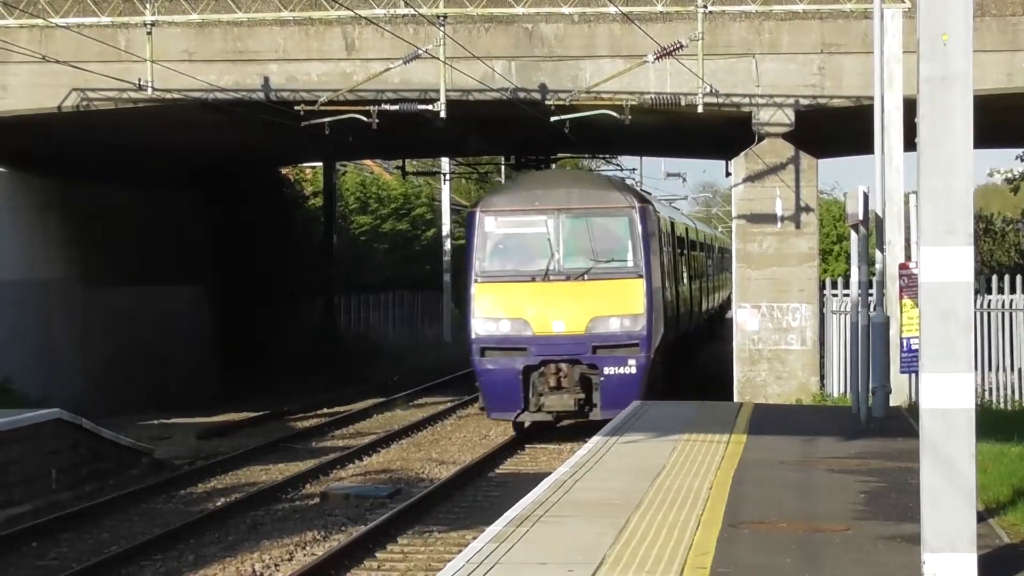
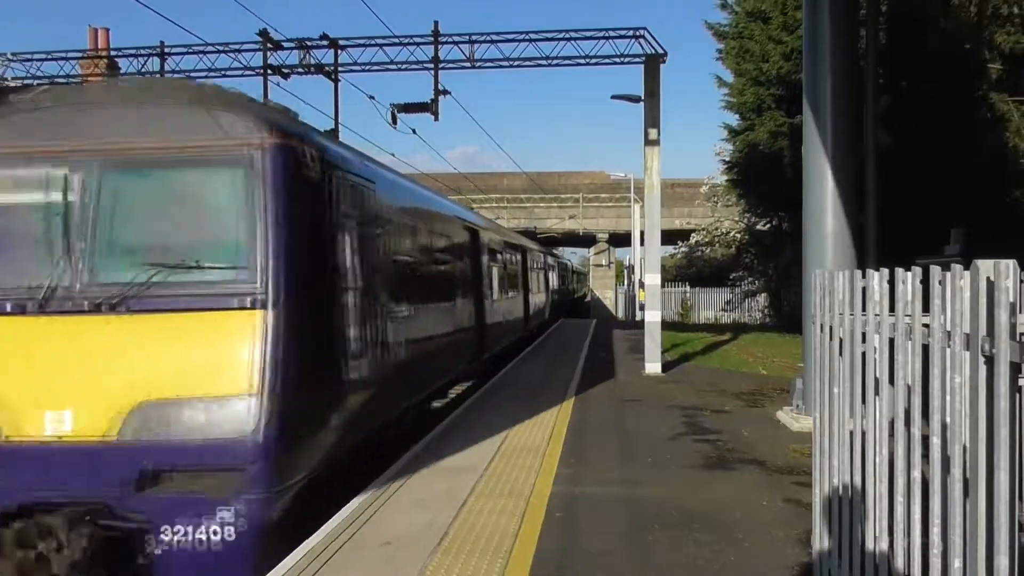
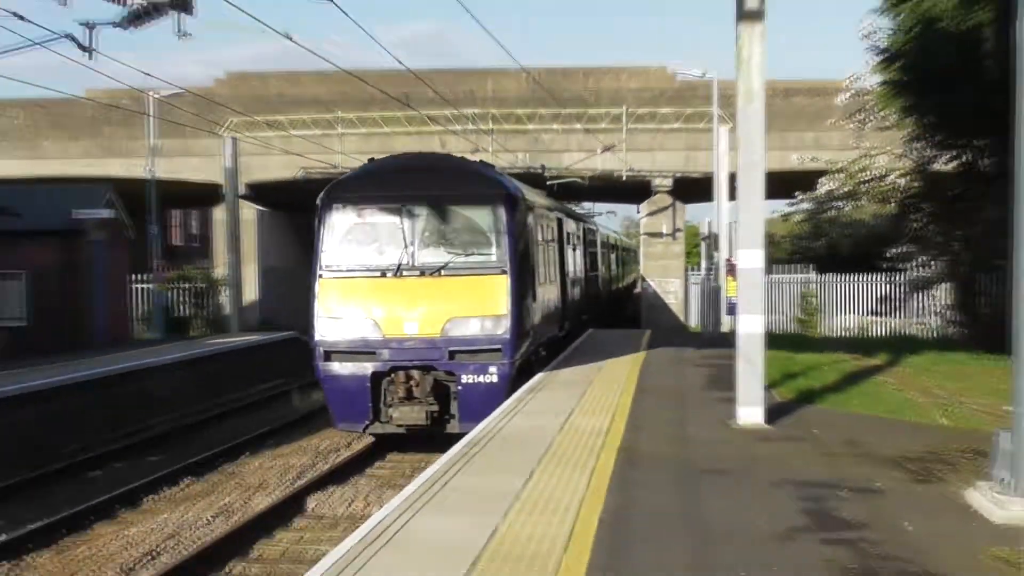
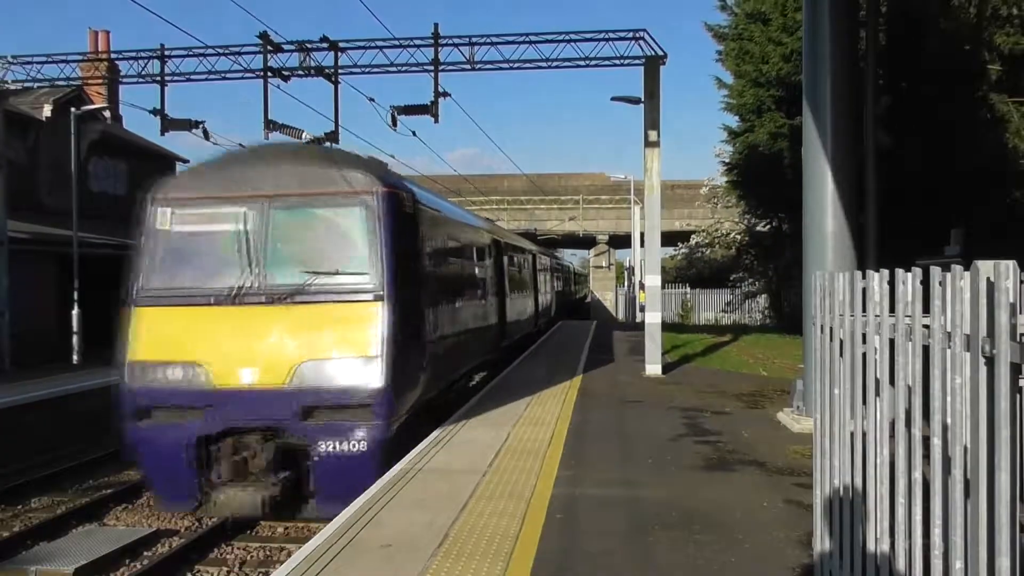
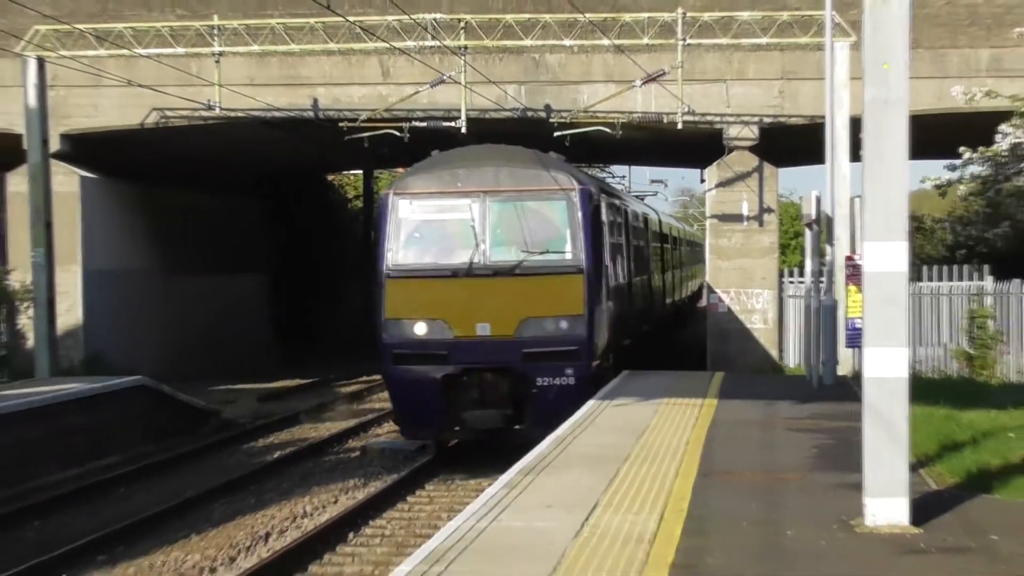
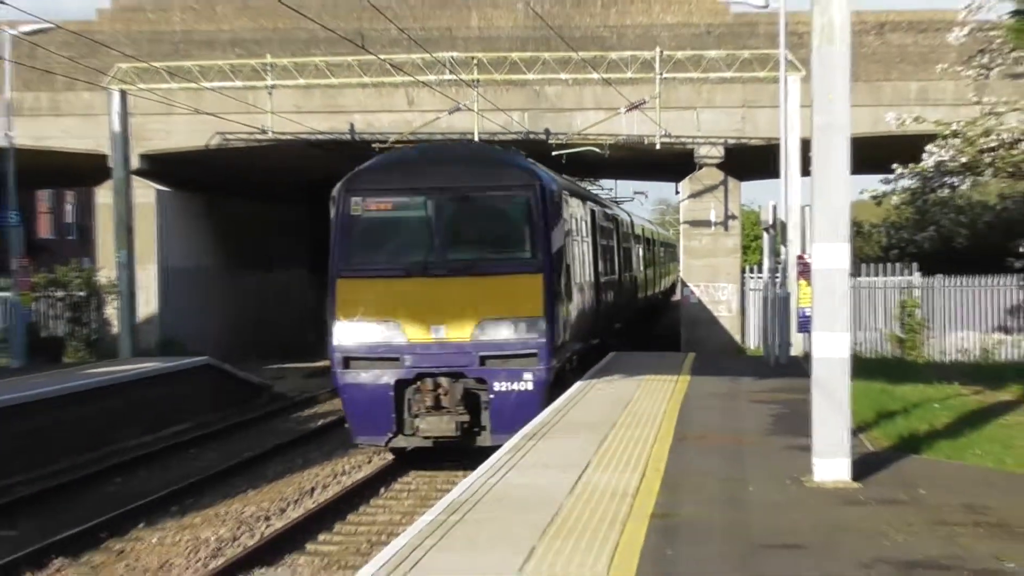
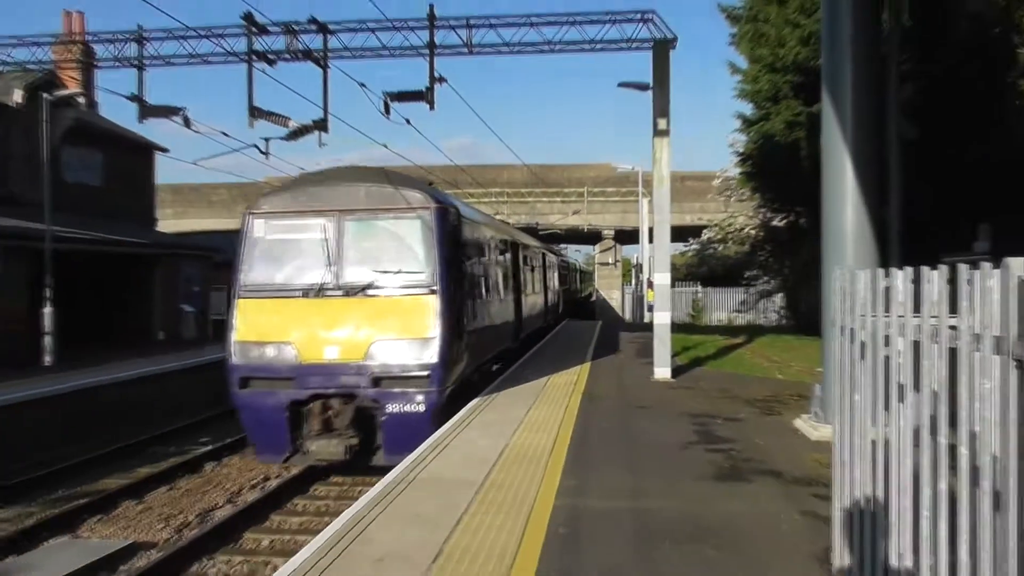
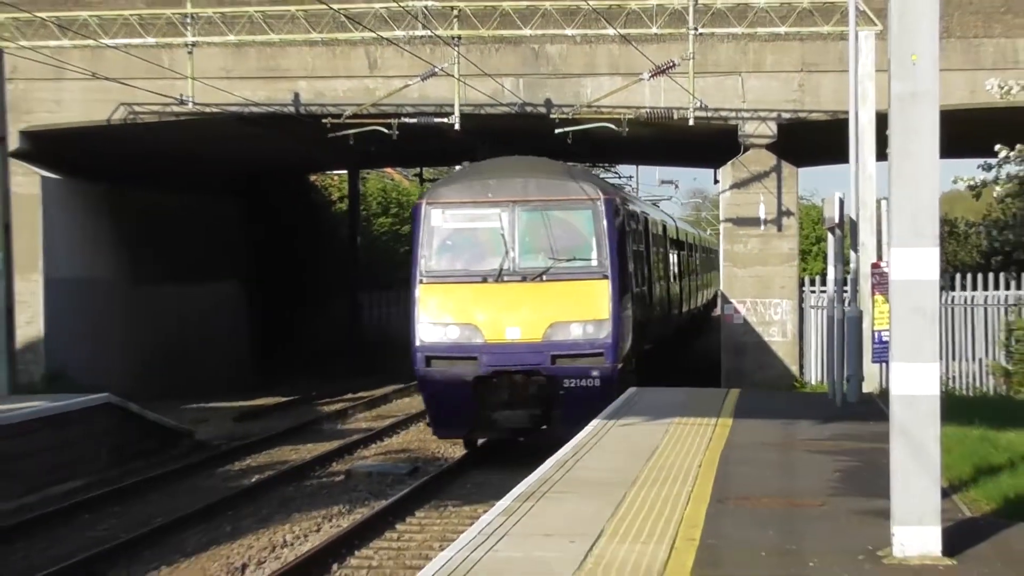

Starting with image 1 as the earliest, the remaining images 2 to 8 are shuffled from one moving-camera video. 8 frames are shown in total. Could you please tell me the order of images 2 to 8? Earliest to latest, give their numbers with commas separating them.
8, 5, 6, 3, 7, 4, 2
